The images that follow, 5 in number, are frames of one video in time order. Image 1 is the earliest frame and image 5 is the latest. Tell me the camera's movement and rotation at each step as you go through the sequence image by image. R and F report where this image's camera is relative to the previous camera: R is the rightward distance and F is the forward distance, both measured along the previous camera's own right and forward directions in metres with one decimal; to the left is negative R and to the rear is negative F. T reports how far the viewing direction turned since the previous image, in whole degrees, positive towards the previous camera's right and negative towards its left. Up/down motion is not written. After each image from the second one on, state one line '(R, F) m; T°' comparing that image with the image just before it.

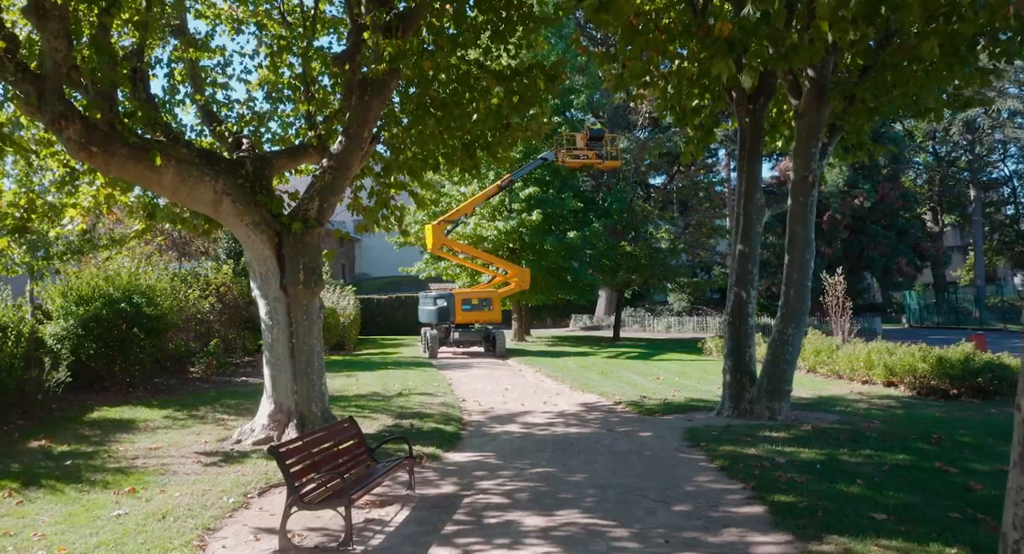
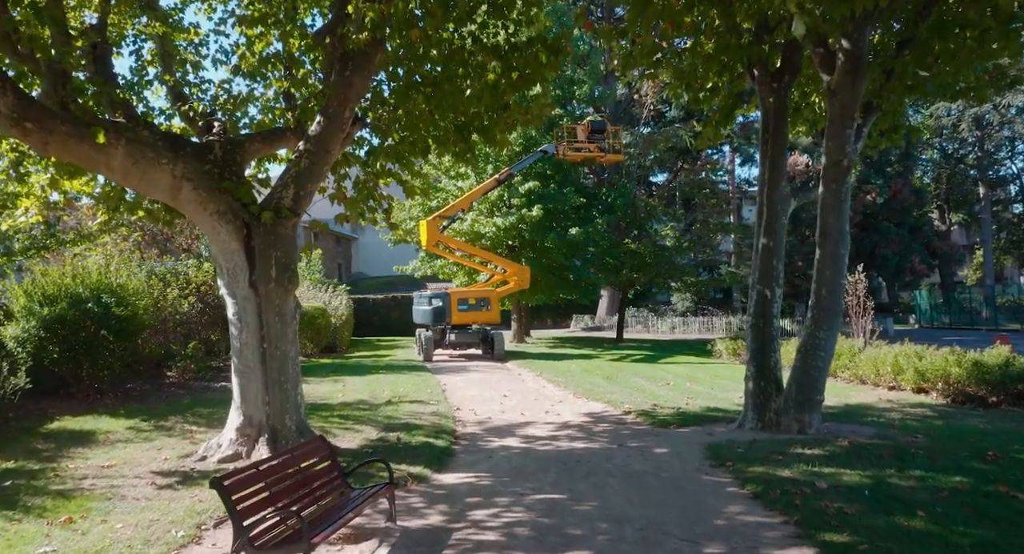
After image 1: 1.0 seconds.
(0.0, +1.1) m; 0°
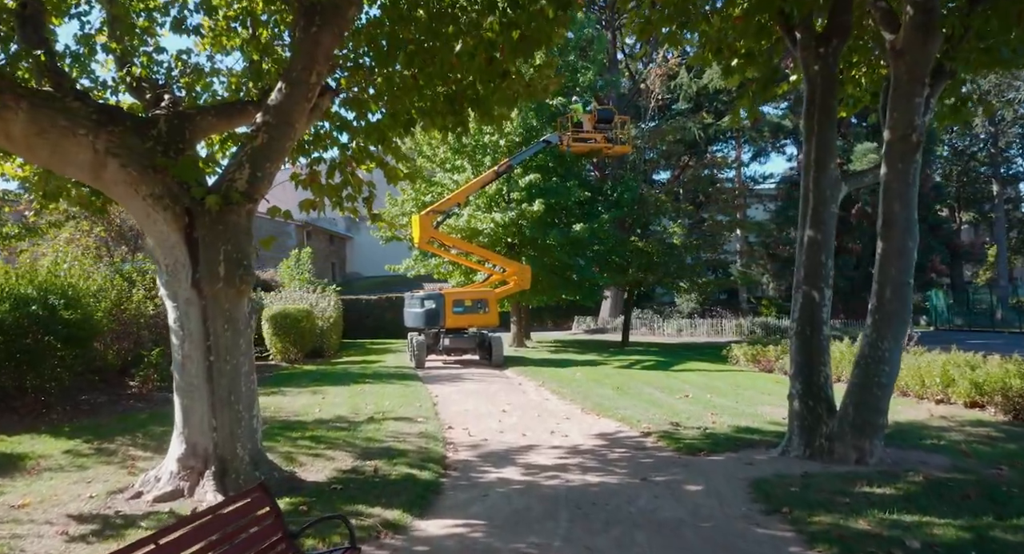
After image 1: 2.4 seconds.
(0.0, +1.6) m; 0°
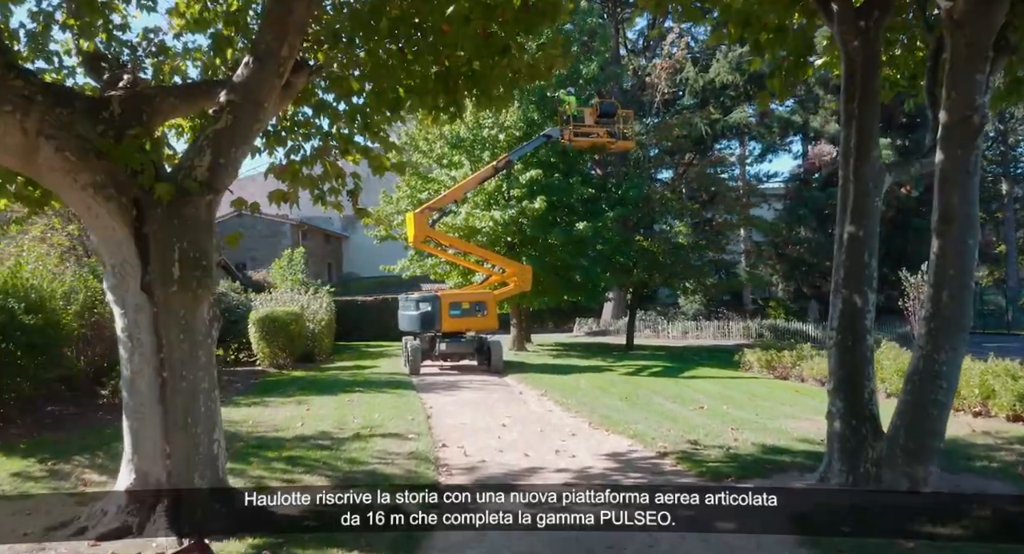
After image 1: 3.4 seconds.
(0.0, +1.0) m; 0°
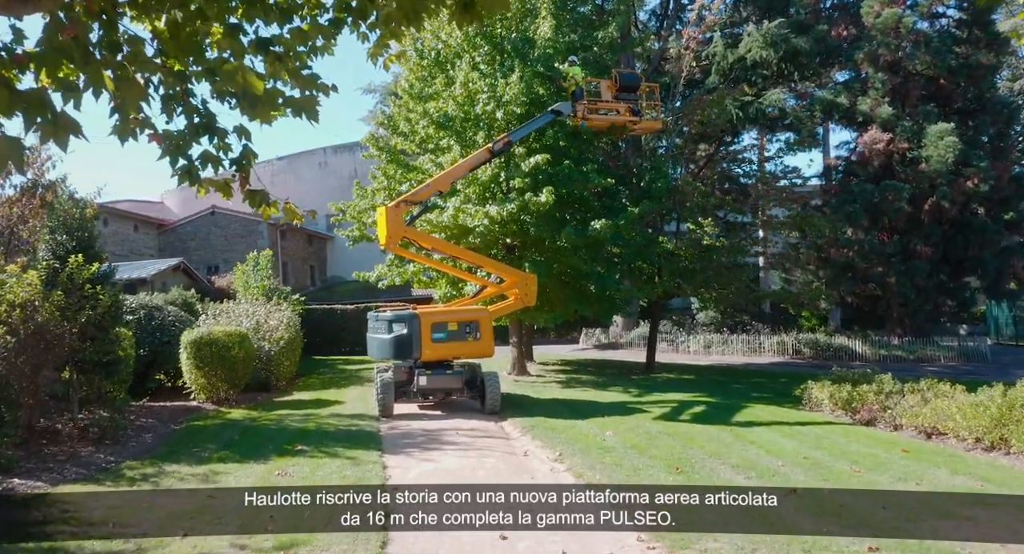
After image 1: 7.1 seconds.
(0.0, +3.9) m; 0°
